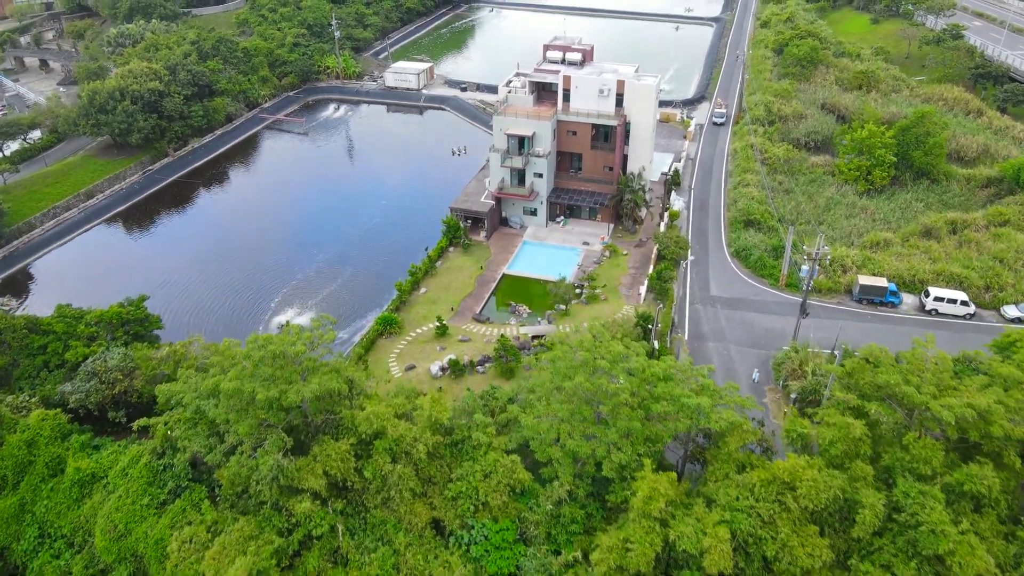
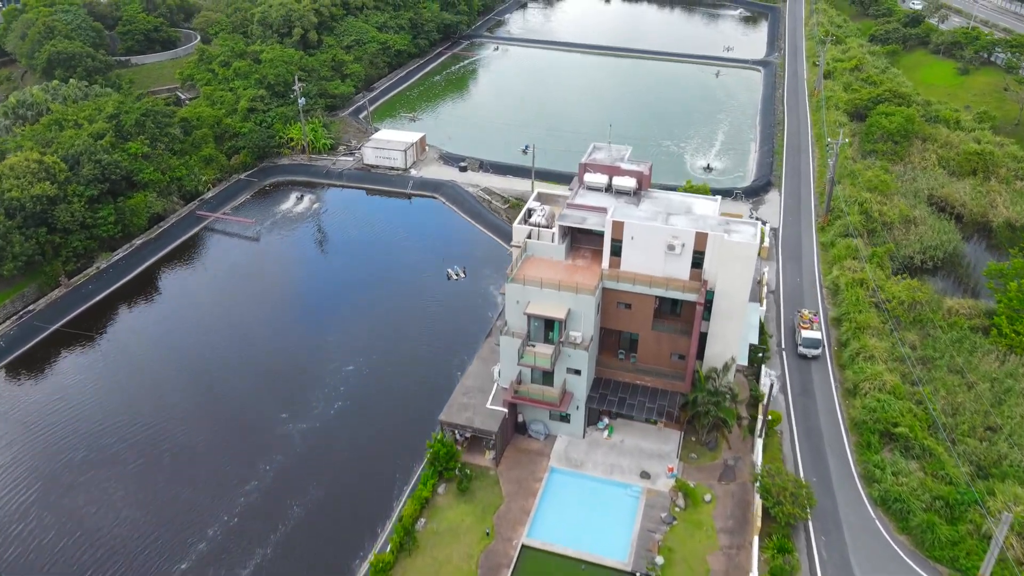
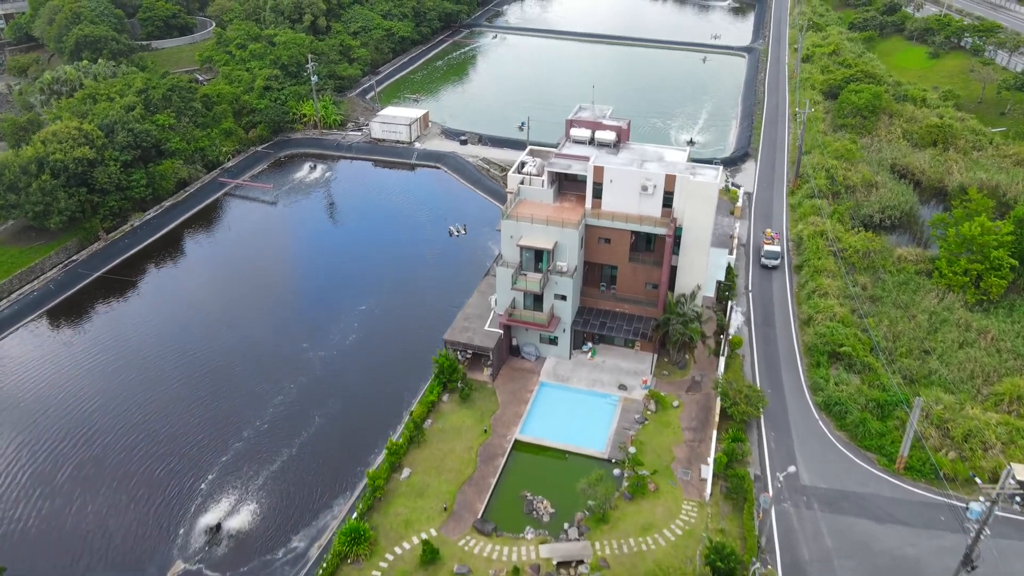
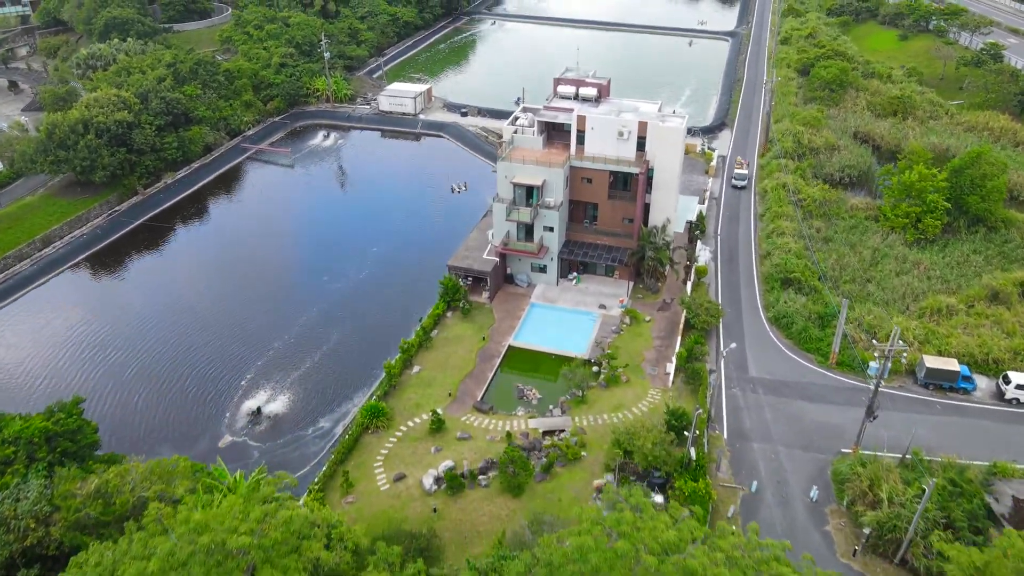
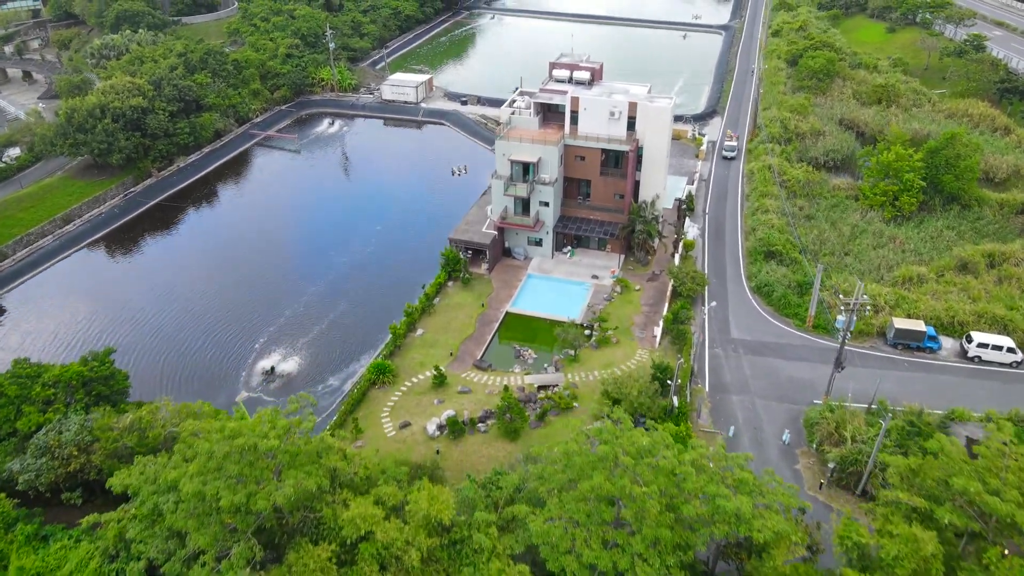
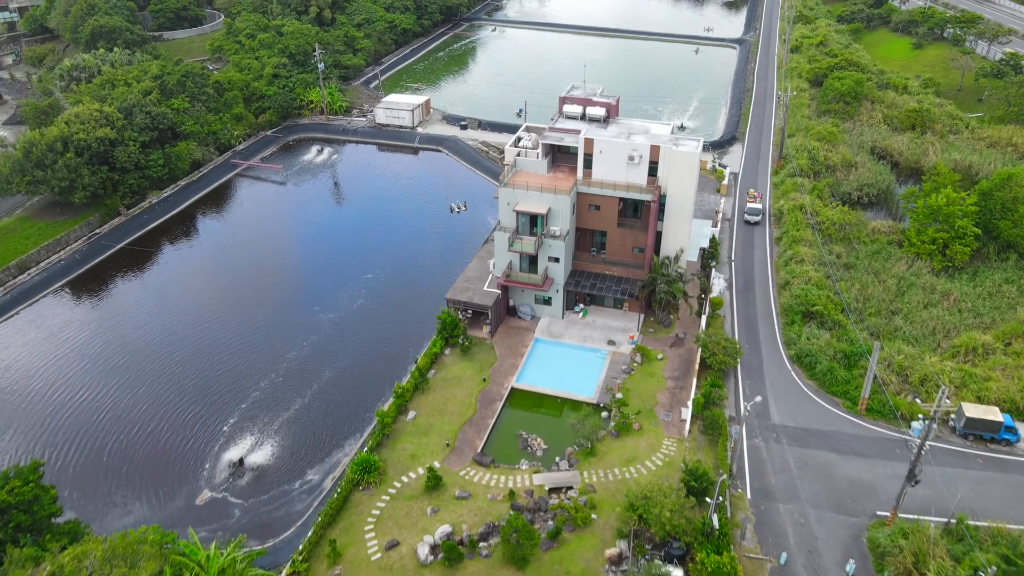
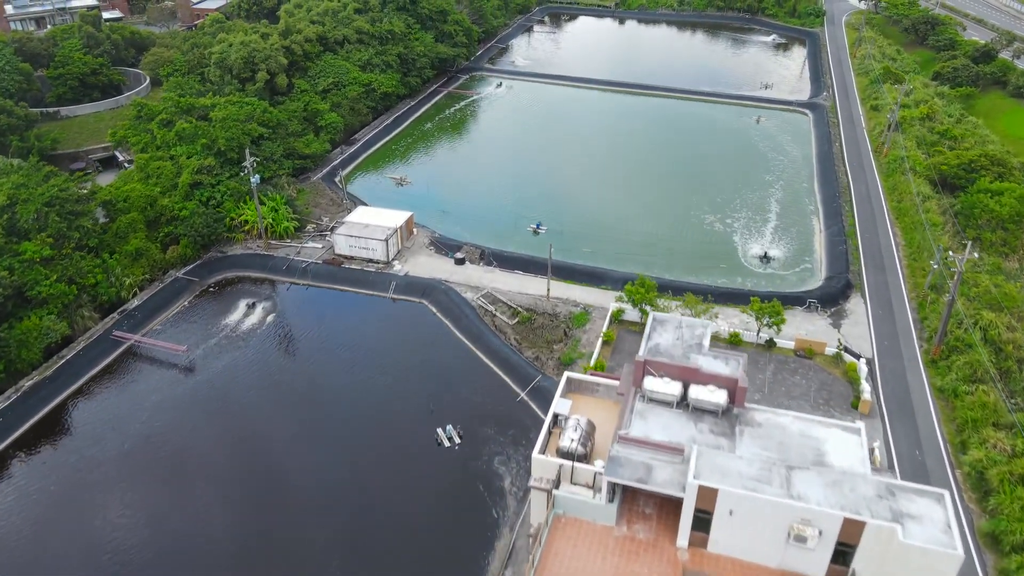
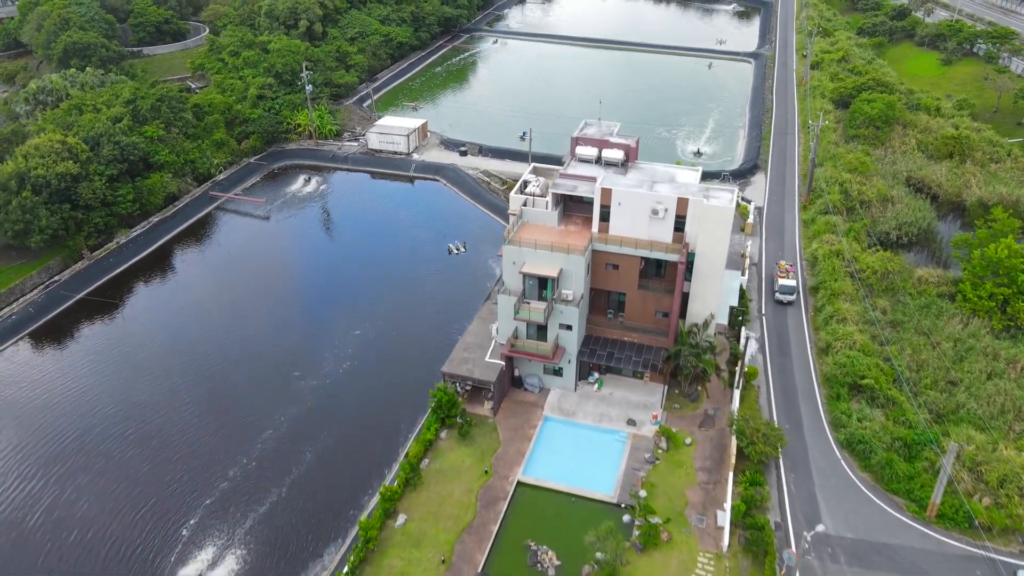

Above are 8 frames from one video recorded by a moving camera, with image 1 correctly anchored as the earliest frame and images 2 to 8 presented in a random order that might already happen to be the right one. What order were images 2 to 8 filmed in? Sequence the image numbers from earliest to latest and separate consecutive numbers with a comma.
5, 4, 6, 3, 8, 2, 7
